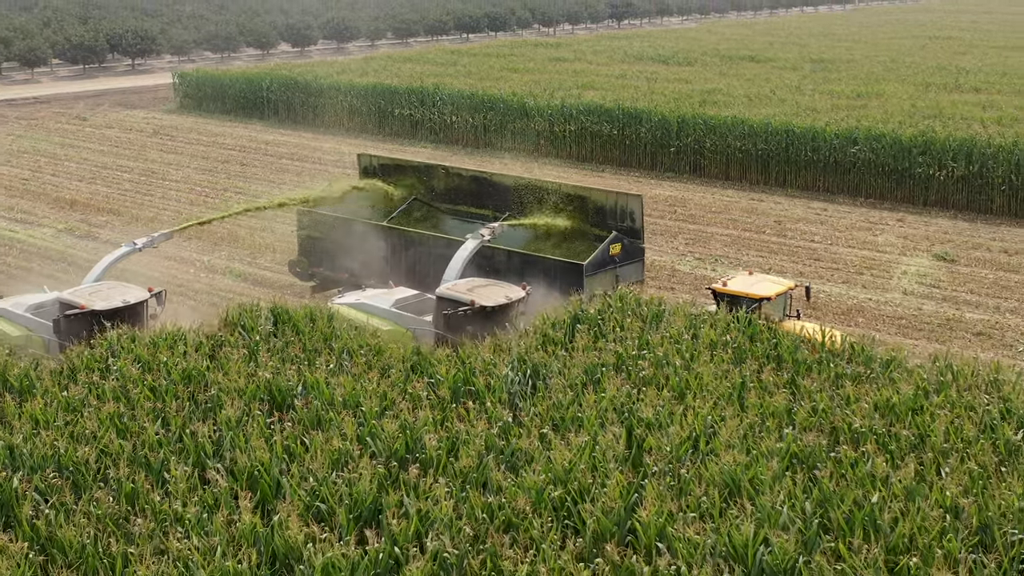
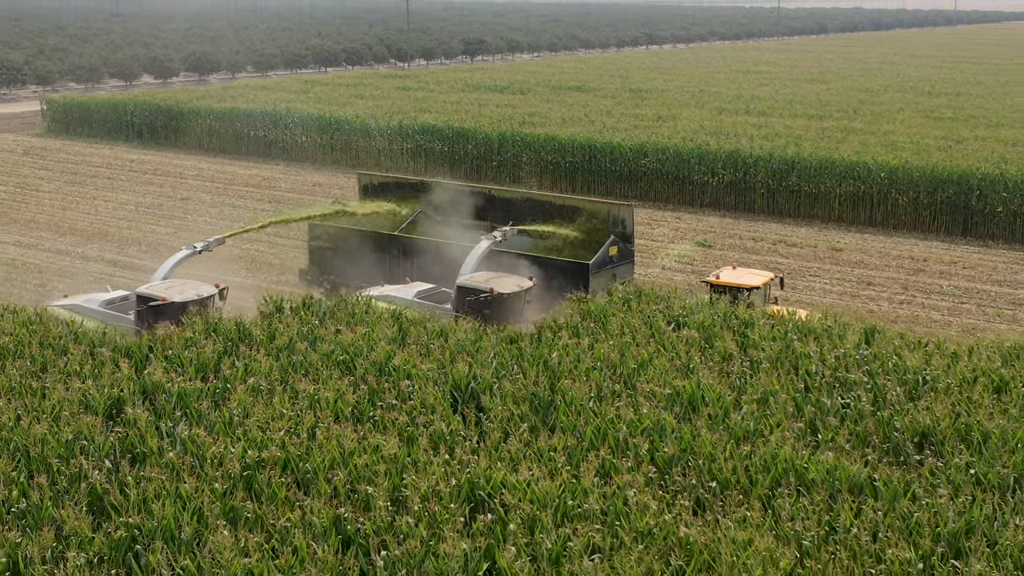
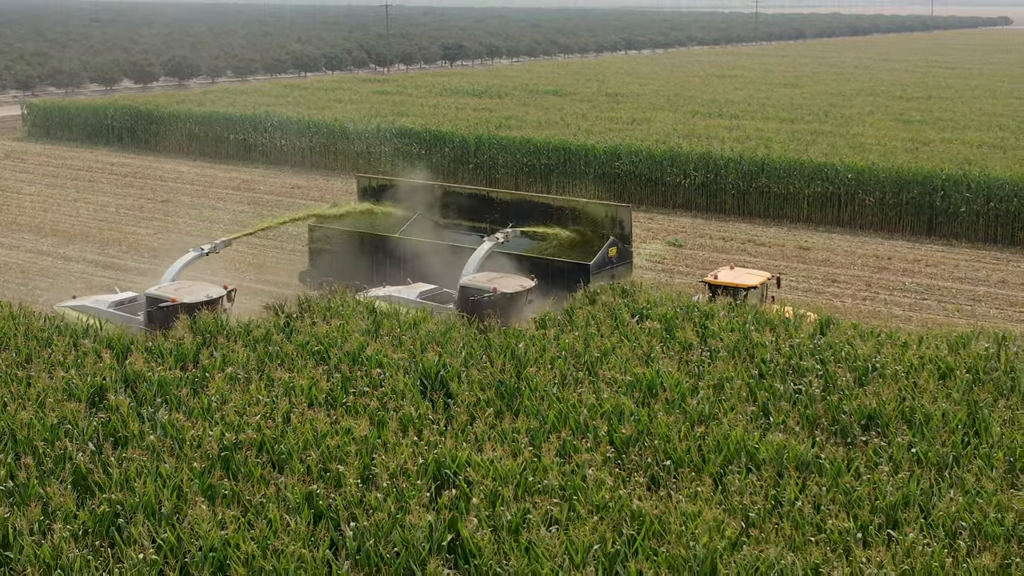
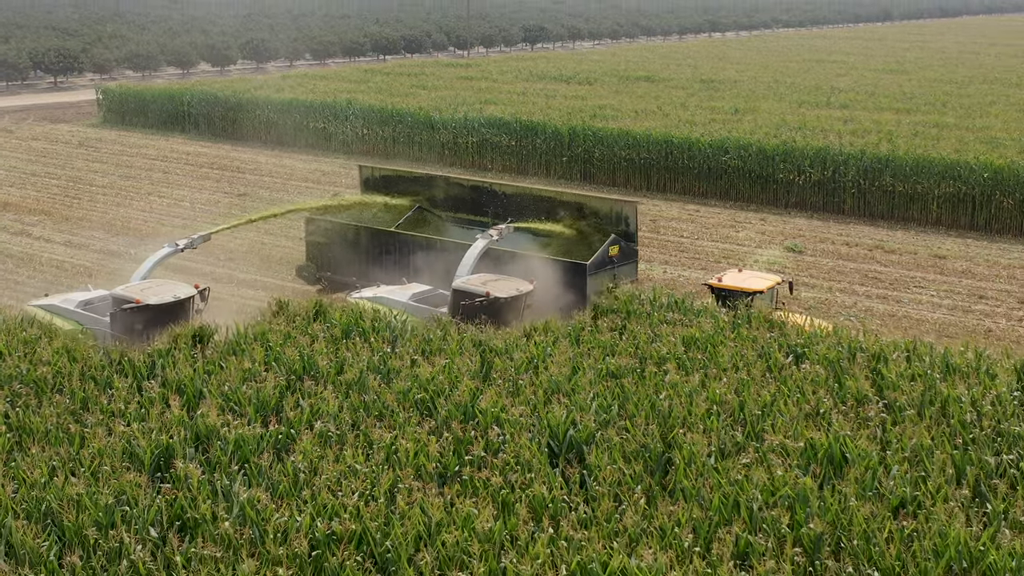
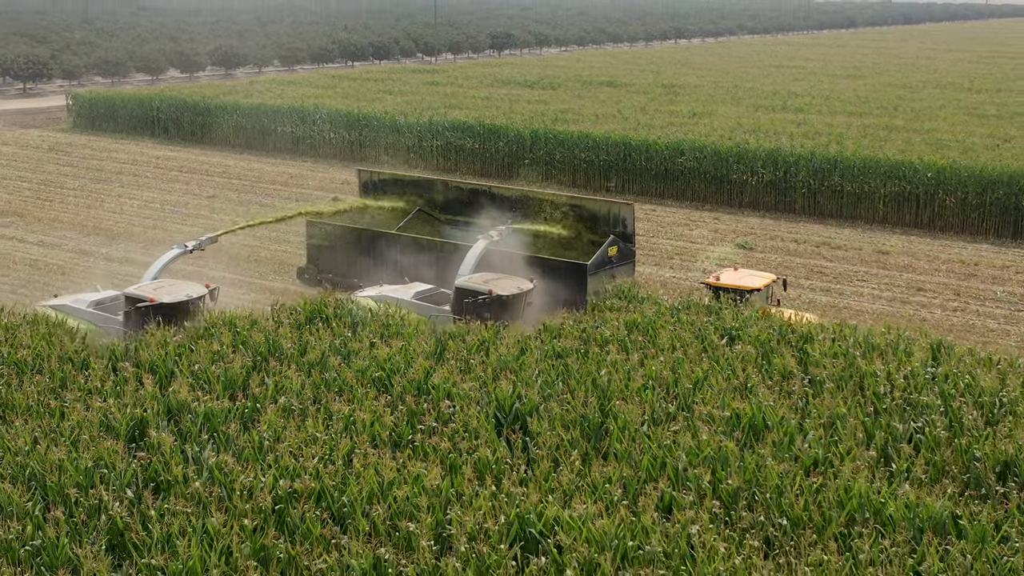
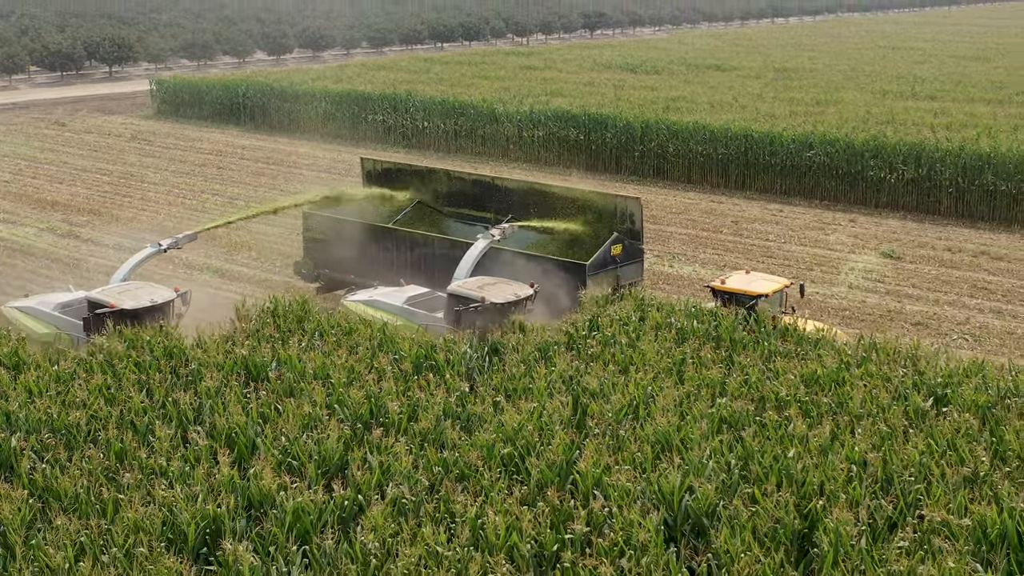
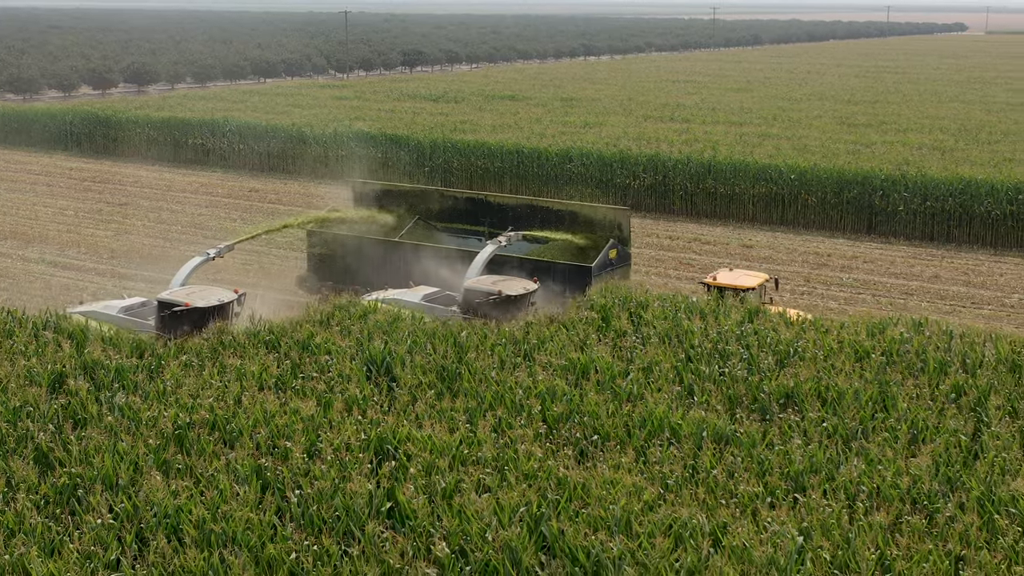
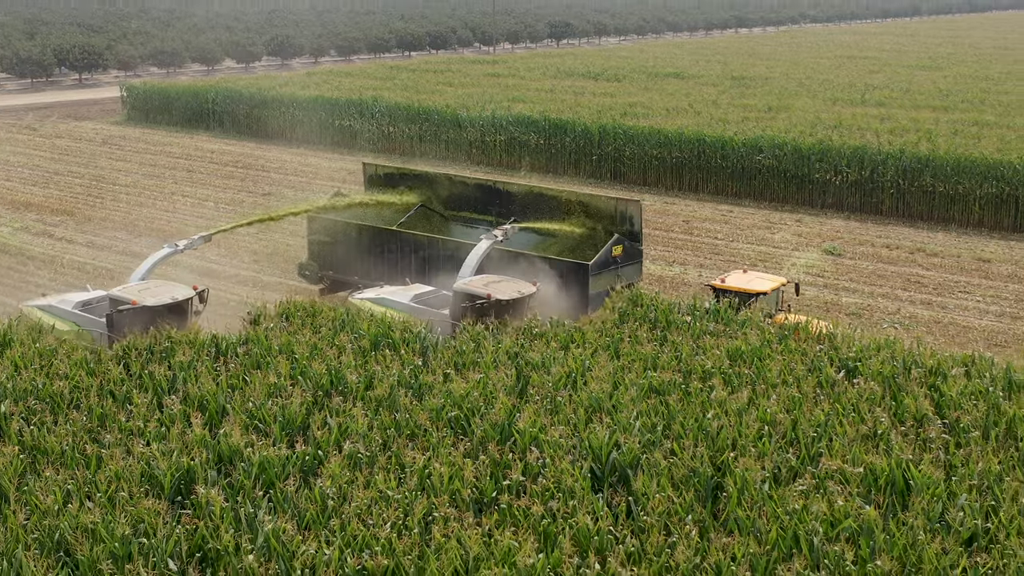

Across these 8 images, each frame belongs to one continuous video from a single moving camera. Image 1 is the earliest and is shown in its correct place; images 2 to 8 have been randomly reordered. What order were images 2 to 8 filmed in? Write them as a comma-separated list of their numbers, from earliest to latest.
6, 8, 4, 5, 2, 3, 7
